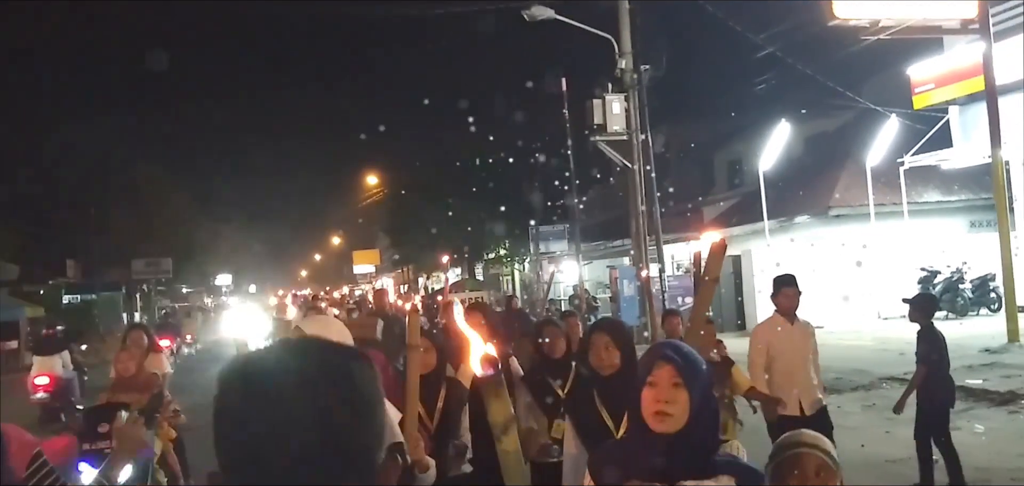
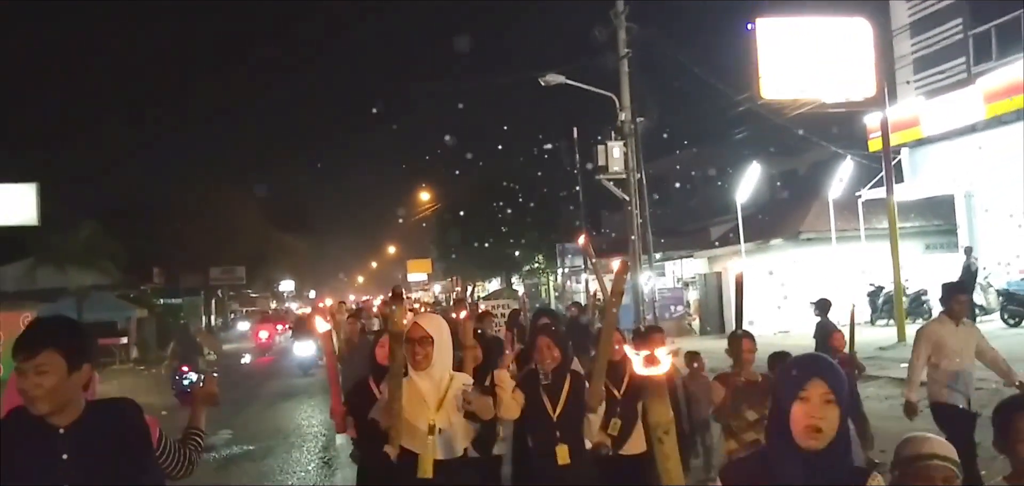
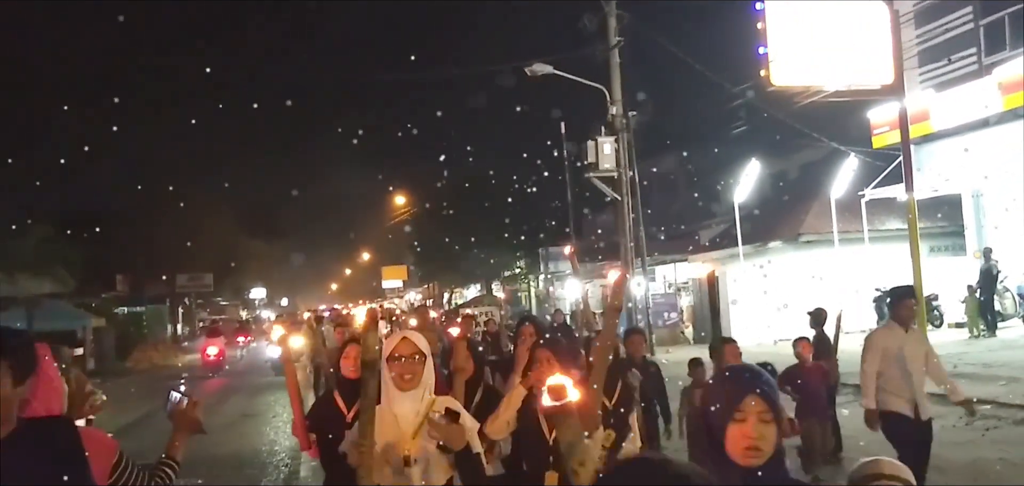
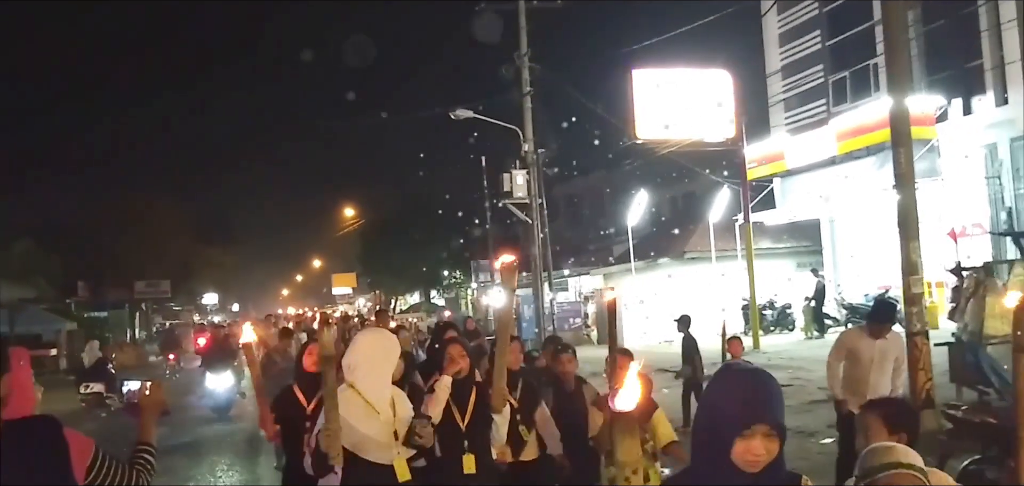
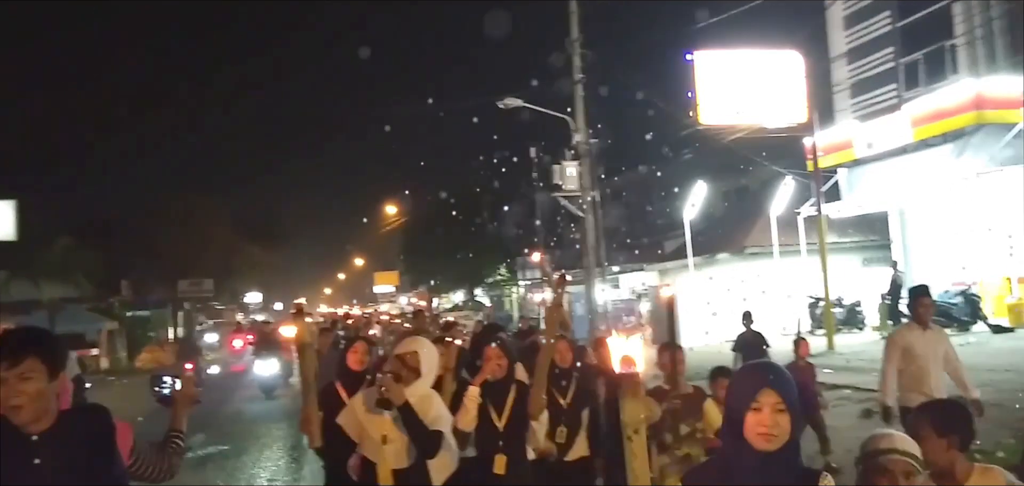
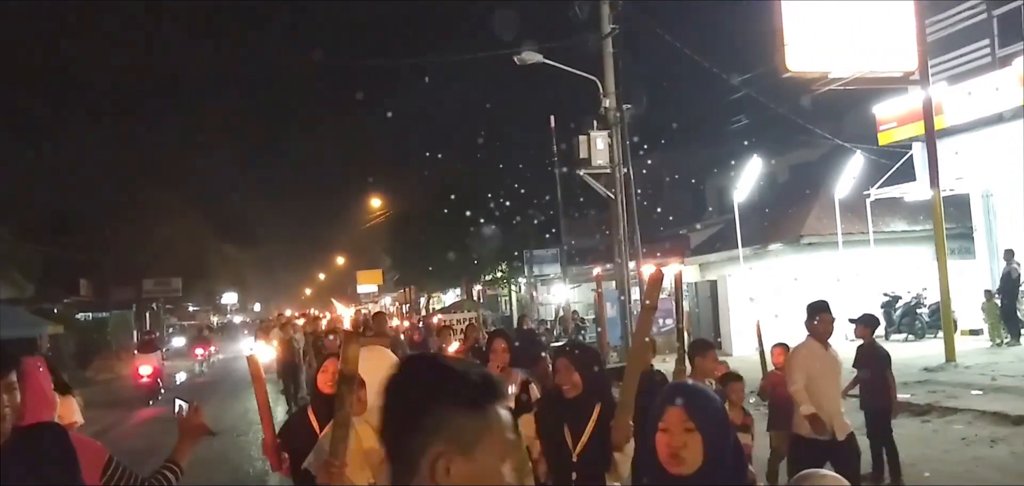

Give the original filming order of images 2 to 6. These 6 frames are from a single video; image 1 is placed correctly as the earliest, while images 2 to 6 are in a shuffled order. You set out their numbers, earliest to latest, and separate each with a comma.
6, 3, 2, 5, 4
